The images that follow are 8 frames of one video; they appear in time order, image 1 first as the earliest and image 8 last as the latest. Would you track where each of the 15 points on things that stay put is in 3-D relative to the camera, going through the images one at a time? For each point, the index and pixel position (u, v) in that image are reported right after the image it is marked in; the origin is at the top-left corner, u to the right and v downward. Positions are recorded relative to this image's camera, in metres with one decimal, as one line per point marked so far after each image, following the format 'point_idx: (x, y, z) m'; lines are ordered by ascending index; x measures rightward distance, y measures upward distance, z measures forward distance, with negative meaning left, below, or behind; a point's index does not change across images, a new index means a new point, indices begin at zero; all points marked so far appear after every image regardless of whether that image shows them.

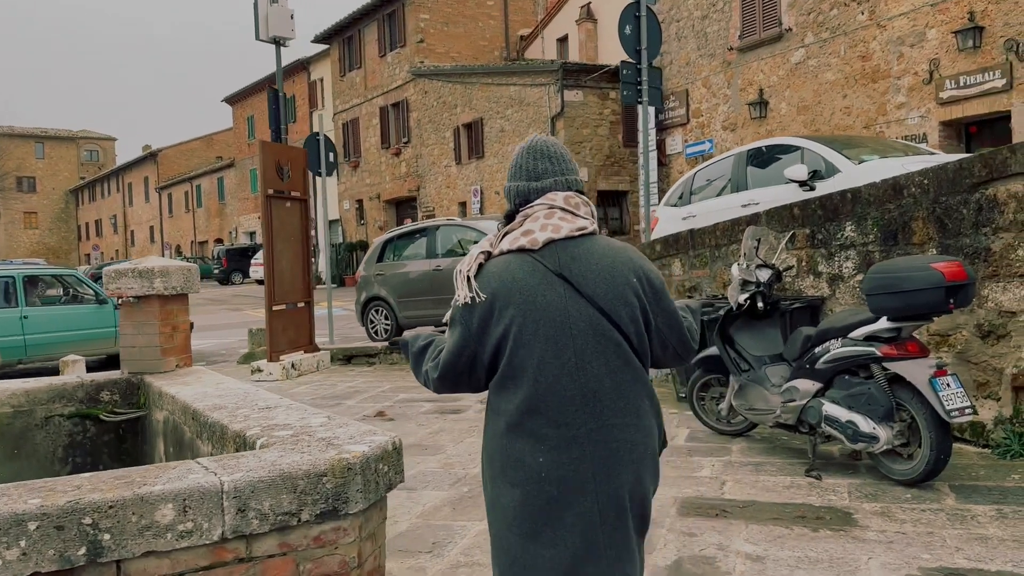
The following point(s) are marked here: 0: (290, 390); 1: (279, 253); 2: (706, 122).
0: (-2.3, -1.0, +9.1) m
1: (-2.7, +0.4, +9.8) m
2: (+3.9, +3.4, +16.9) m
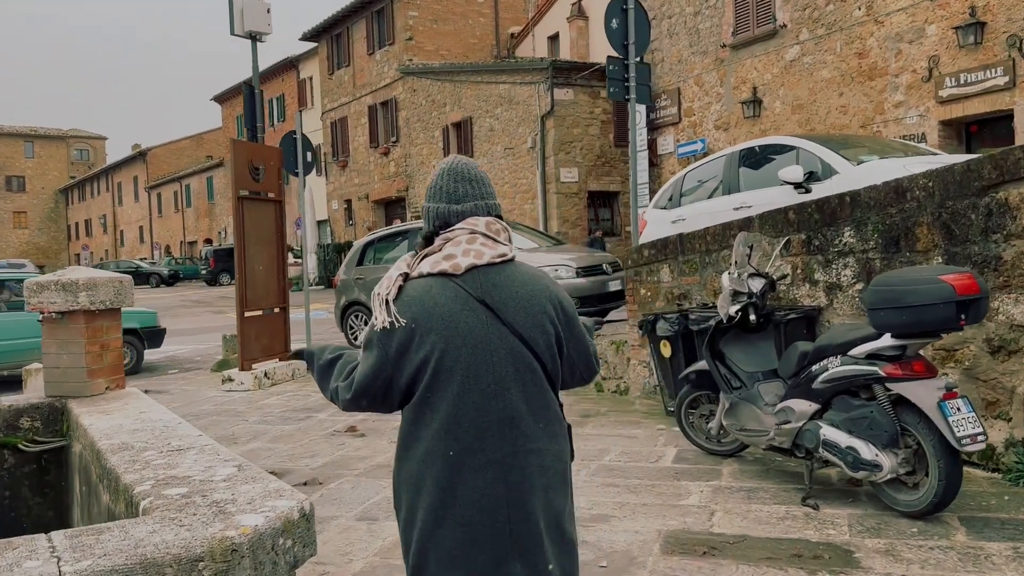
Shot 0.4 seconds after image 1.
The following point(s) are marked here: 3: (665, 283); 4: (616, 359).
0: (-2.5, -1.1, +8.6) m
1: (-2.9, +0.4, +9.3) m
2: (+3.7, +3.3, +16.5) m
3: (+1.4, 0.0, +7.5) m
4: (+1.0, -0.7, +8.1) m
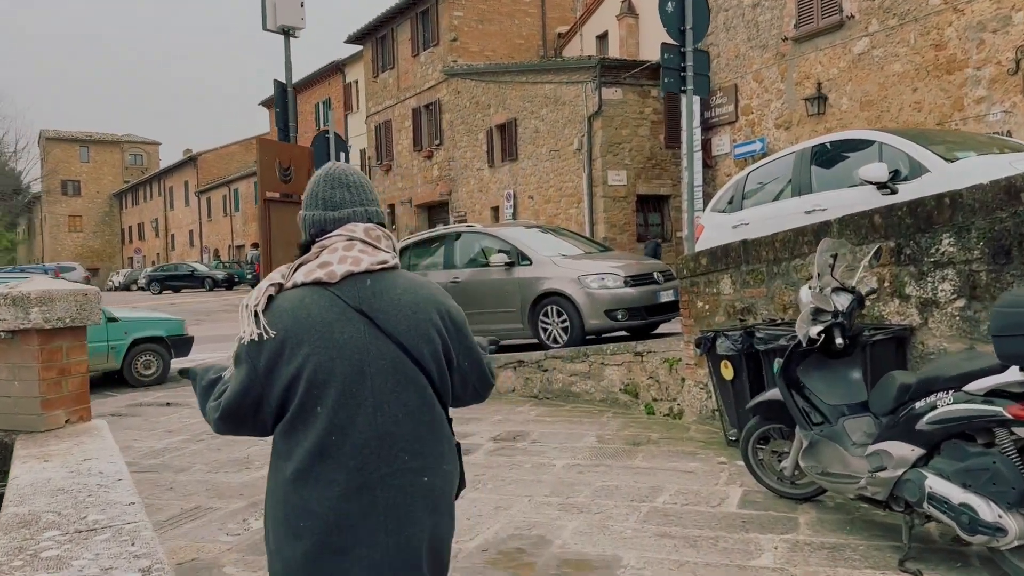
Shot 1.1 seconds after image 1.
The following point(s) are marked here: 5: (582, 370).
0: (-2.1, -1.2, +8.0) m
1: (-2.4, +0.3, +8.8) m
2: (+4.6, +3.1, +15.6) m
3: (+1.7, -0.1, +6.7) m
4: (+1.4, -0.8, +7.3) m
5: (+0.7, -0.8, +8.1) m
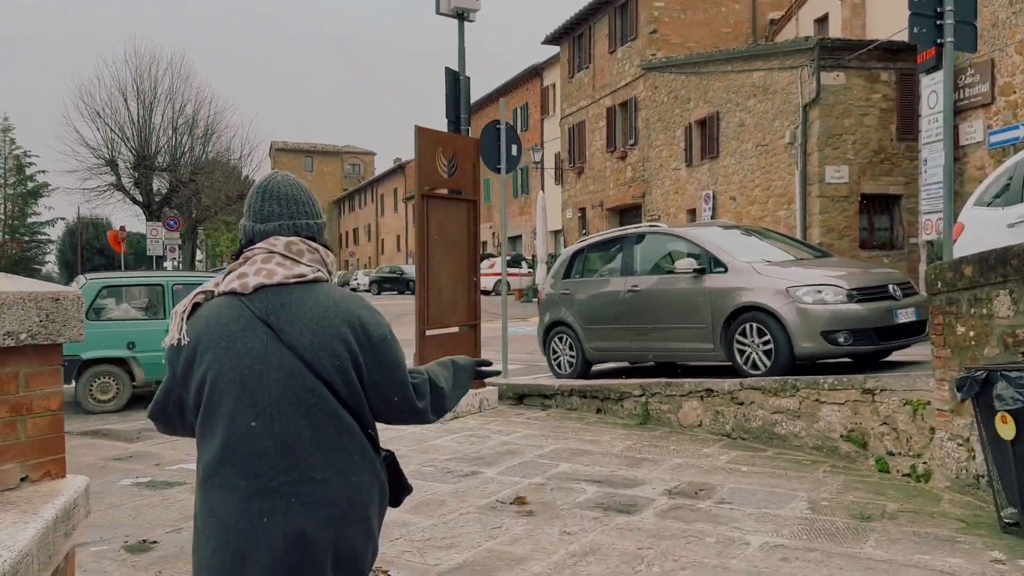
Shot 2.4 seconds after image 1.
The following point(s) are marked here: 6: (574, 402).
0: (-0.6, -1.2, +7.0) m
1: (-0.7, +0.2, +7.8) m
2: (+7.8, +2.9, +12.8) m
3: (+2.8, -0.2, +4.8) m
4: (+2.6, -0.9, +5.5) m
5: (+2.1, -0.9, +6.4) m
6: (+0.6, -1.1, +8.0) m
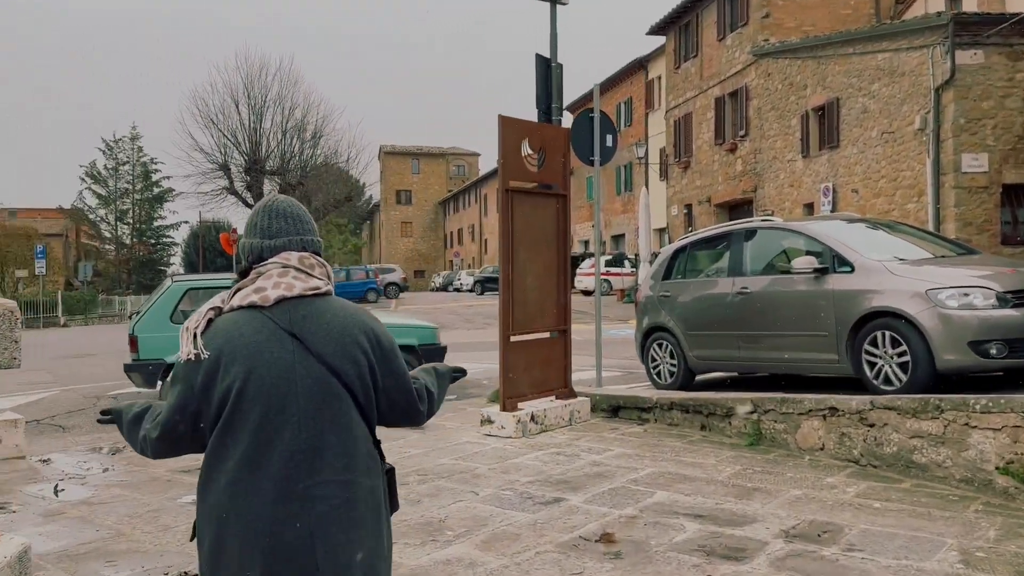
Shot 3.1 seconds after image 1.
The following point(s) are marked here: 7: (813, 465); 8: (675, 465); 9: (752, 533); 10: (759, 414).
0: (+0.1, -1.3, +6.4) m
1: (+0.1, +0.2, +7.2) m
2: (+9.1, +2.8, +11.1) m
3: (+3.2, -0.2, +3.8) m
4: (+3.1, -0.9, +4.4) m
5: (+2.7, -0.9, +5.4) m
6: (+1.4, -1.1, +7.2) m
7: (+2.1, -1.3, +5.9) m
8: (+1.2, -1.3, +6.0) m
9: (+1.3, -1.3, +4.6) m
10: (+1.9, -1.0, +6.5) m
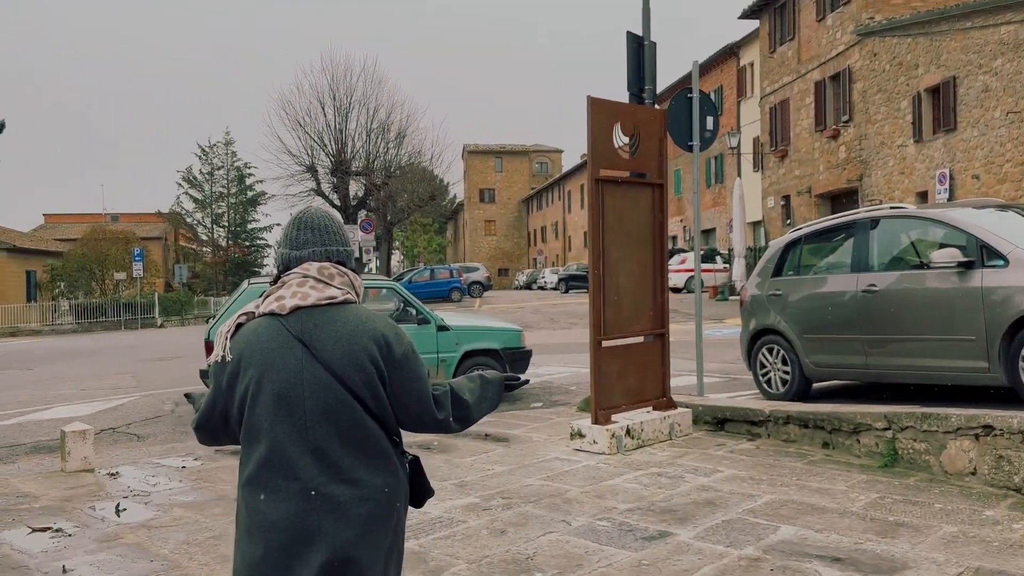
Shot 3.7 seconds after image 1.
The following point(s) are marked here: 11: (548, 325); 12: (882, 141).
0: (+0.7, -1.3, +5.7) m
1: (+0.8, +0.2, +6.5) m
2: (+10.2, +2.9, +9.4) m
3: (+3.6, -0.2, +2.8) m
4: (+3.5, -0.9, +3.5) m
5: (+3.2, -0.9, +4.4) m
6: (+2.1, -1.1, +6.3) m
7: (+2.7, -1.2, +5.0) m
8: (+1.8, -1.3, +5.2) m
9: (+1.8, -1.3, +3.8) m
10: (+2.6, -1.0, +5.6) m
11: (+0.8, -0.9, +18.9) m
12: (+8.5, +3.4, +19.2) m
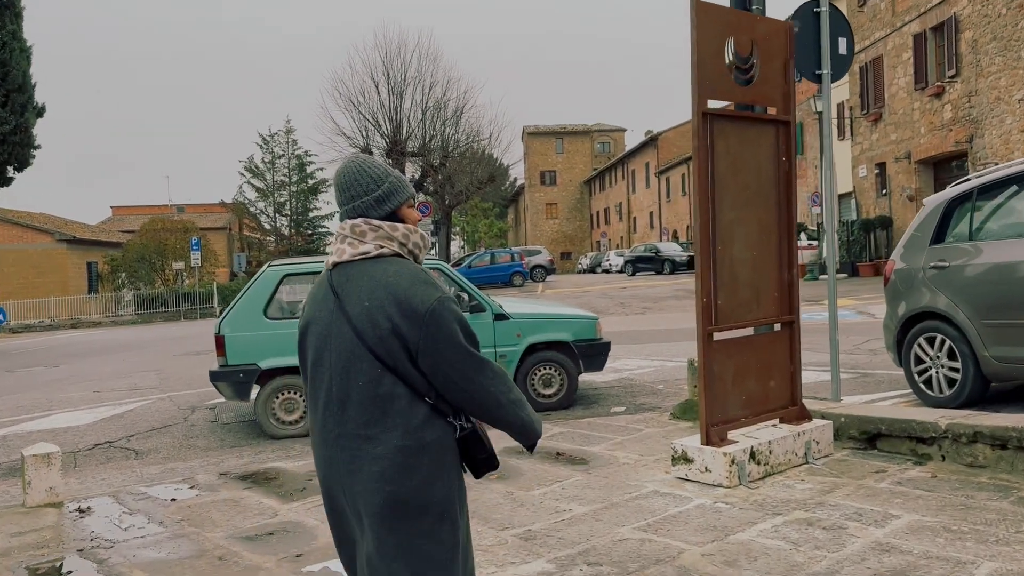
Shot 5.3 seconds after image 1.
0: (+1.2, -1.1, +4.0) m
1: (+1.3, +0.4, +4.8) m
2: (+10.8, +3.3, +7.0) m
3: (+3.8, 0.0, +0.9) m
4: (+3.8, -0.8, +1.6) m
5: (+3.6, -0.8, +2.6) m
6: (+2.6, -0.9, +4.6) m
7: (+3.1, -1.1, +3.3) m
8: (+2.2, -1.1, +3.5) m
9: (+2.0, -1.2, +2.1) m
10: (+3.0, -0.8, +3.9) m
11: (+2.2, -0.5, +17.2) m
12: (+9.8, +3.9, +16.9) m
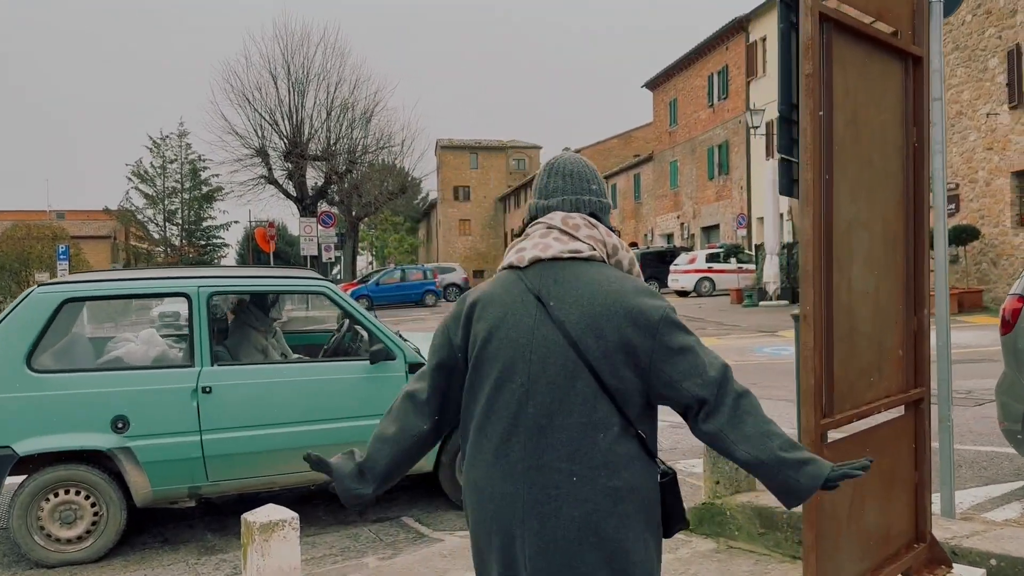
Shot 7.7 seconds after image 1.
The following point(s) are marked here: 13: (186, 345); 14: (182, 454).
0: (+1.0, -1.3, +1.8) m
1: (+1.1, +0.2, +2.6) m
2: (+10.3, +2.9, +5.9) m
3: (+4.0, -0.2, -1.0) m
4: (+3.9, -0.9, -0.3) m
5: (+3.6, -0.9, +0.7) m
6: (+2.4, -1.1, +2.5) m
7: (+3.0, -1.3, +1.3) m
8: (+2.1, -1.3, +1.4) m
9: (+2.1, -1.3, -0.1) m
10: (+2.9, -1.0, +1.9) m
11: (+0.7, -0.9, +15.1) m
12: (+8.3, +3.3, +15.7) m
13: (-1.8, -0.3, +4.7) m
14: (-1.8, -0.9, +4.6) m
